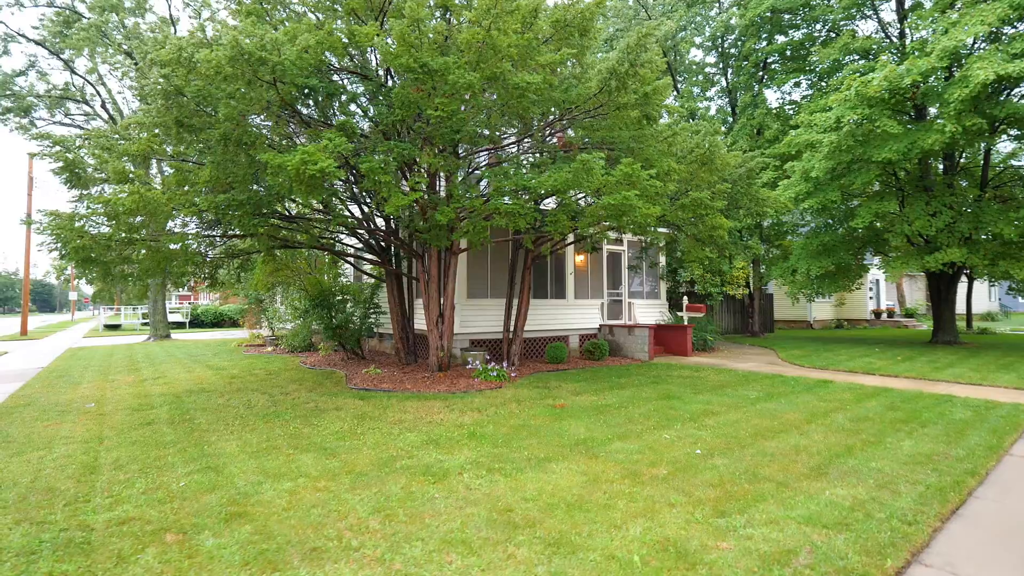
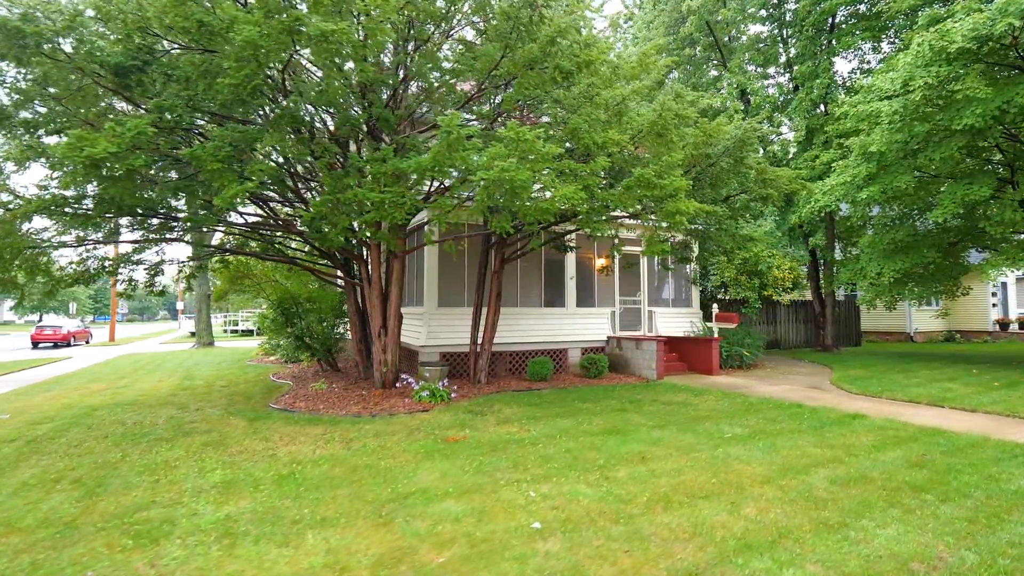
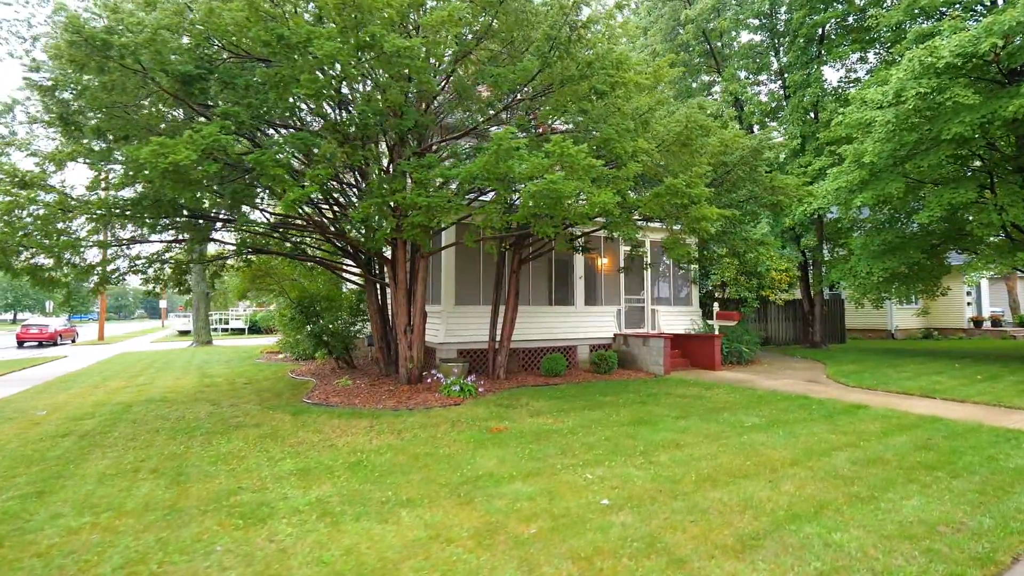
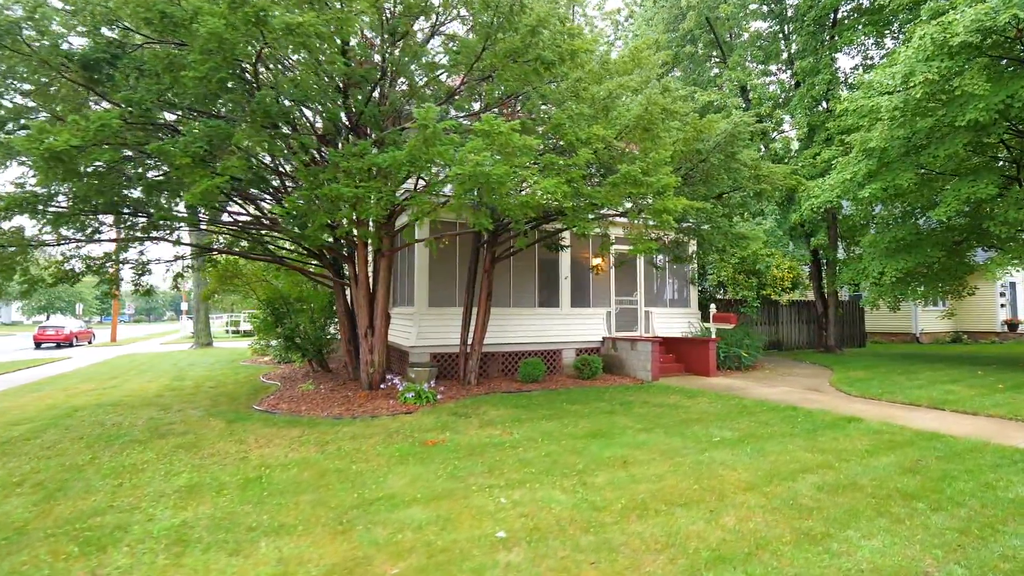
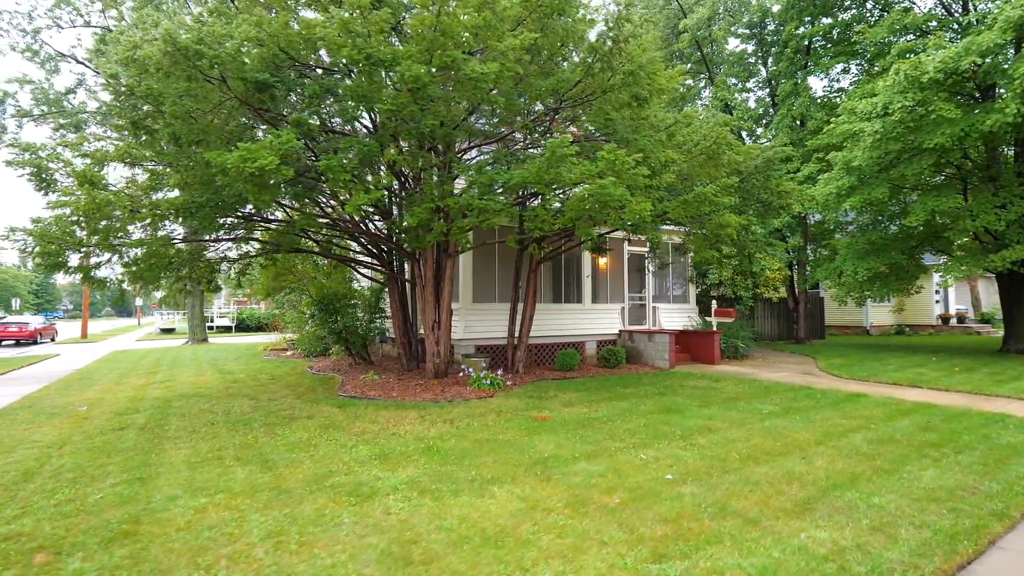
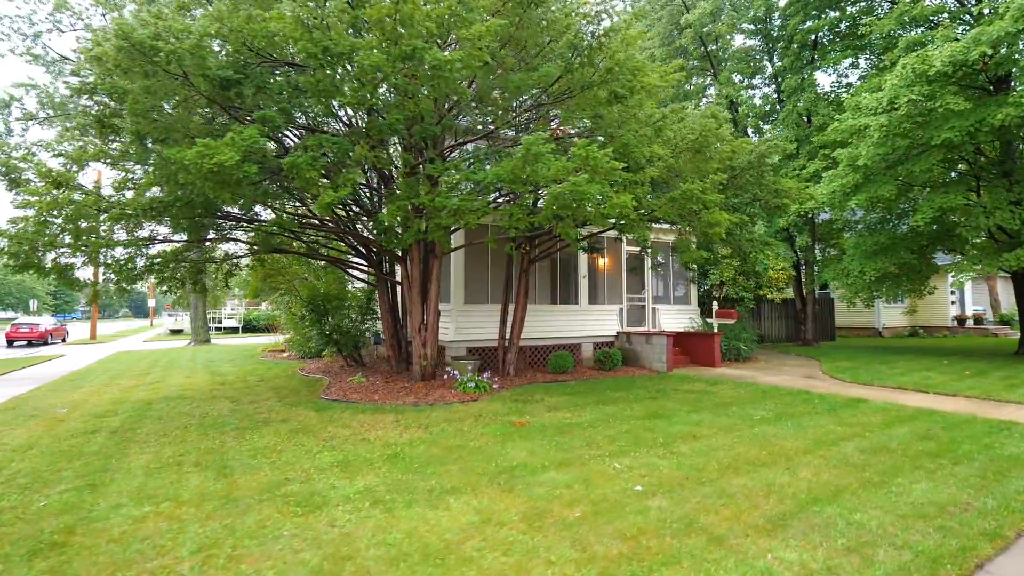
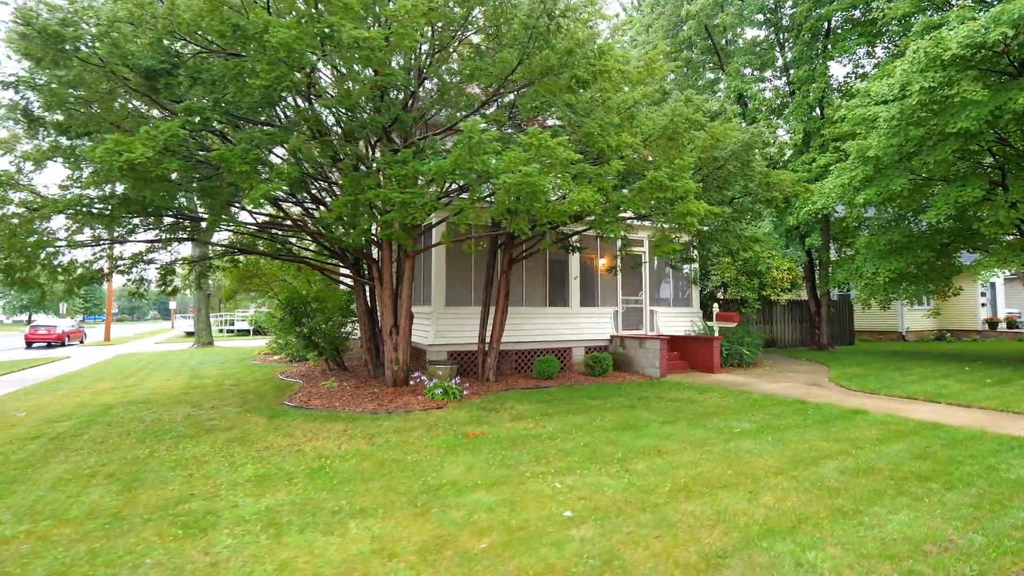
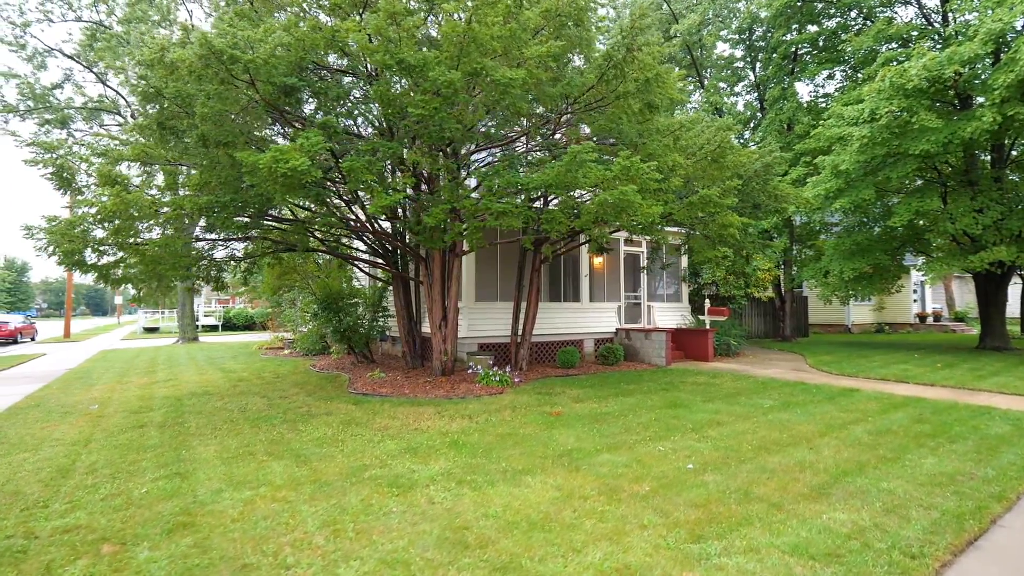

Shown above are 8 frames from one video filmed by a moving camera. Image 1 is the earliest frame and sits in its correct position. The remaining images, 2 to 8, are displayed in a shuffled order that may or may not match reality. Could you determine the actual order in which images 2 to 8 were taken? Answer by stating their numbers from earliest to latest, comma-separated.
8, 5, 6, 3, 7, 2, 4
